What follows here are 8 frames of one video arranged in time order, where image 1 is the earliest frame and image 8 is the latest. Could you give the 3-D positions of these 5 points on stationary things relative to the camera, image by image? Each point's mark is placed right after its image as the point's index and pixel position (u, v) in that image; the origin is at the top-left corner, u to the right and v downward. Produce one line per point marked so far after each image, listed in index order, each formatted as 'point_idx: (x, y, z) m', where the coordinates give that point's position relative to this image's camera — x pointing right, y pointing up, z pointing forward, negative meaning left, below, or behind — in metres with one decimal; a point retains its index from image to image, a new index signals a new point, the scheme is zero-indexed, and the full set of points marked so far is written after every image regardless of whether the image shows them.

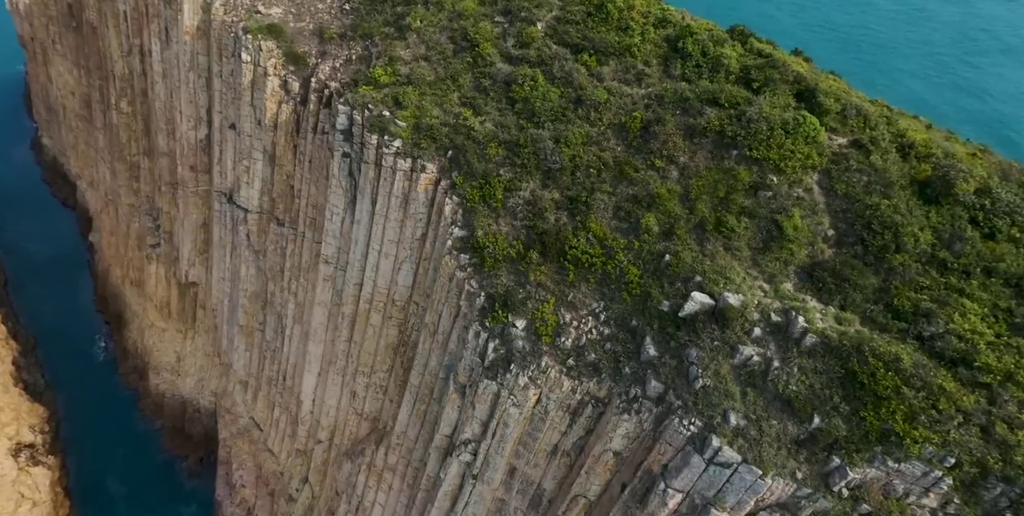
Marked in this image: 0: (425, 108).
0: (-2.6, +4.6, +20.0) m
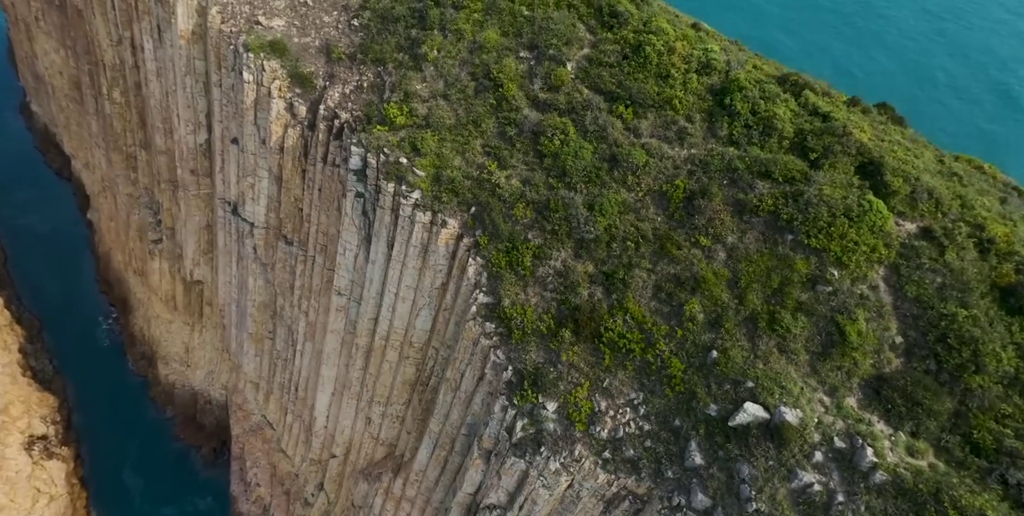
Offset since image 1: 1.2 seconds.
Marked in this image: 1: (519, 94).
0: (-1.9, +2.9, +18.5) m
1: (+0.2, +4.6, +18.4) m
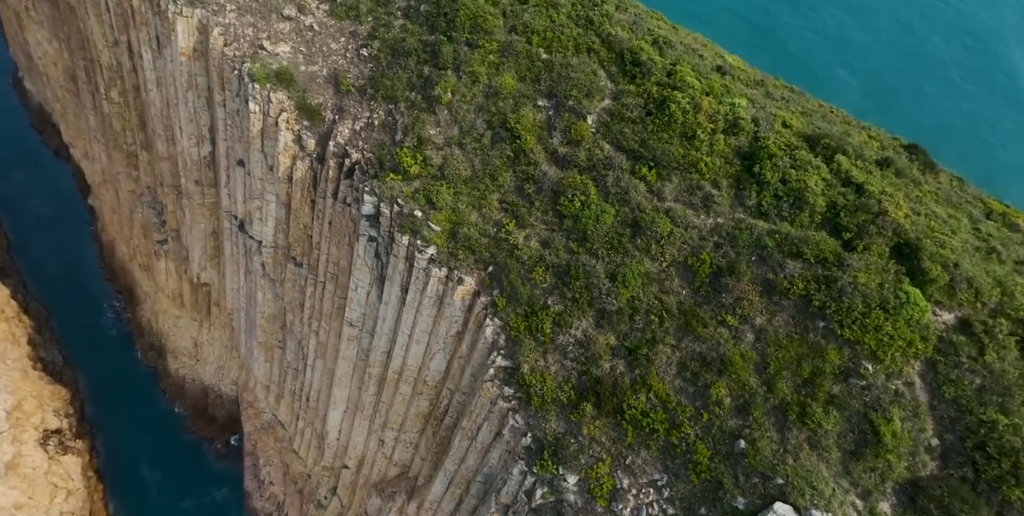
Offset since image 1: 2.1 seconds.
0: (-1.4, +1.2, +17.9) m
1: (+0.7, +3.0, +17.8) m
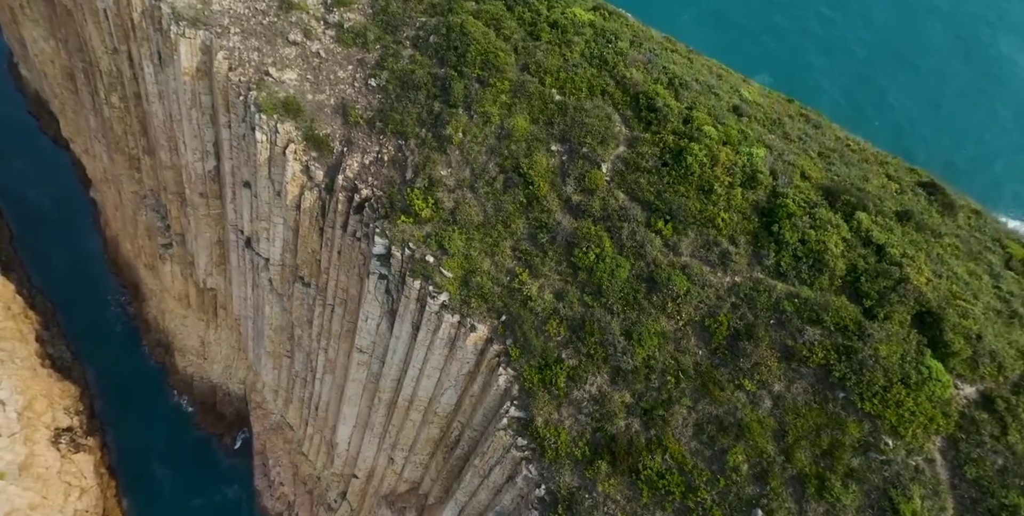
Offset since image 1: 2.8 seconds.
0: (-1.0, -0.1, +17.7) m
1: (+1.0, +1.7, +17.5) m
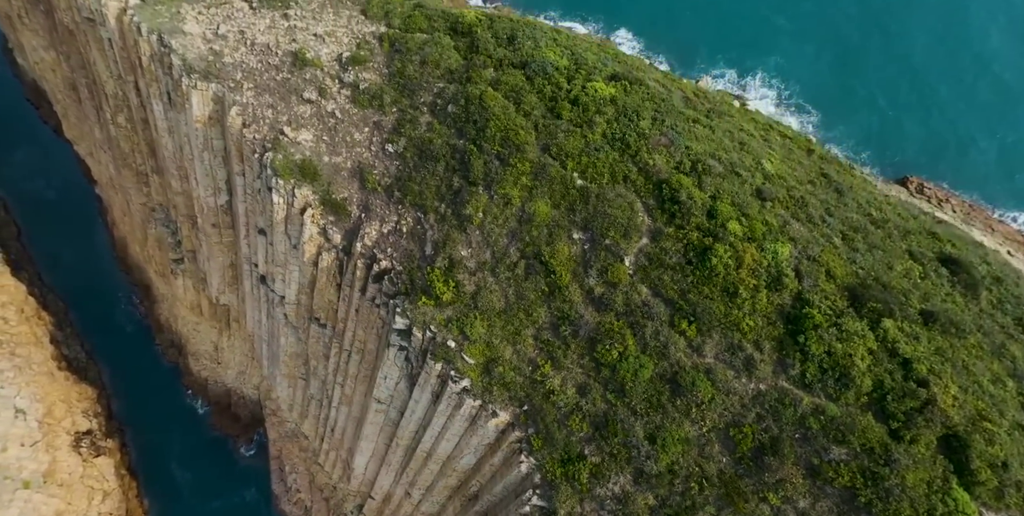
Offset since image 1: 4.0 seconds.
0: (-0.4, -2.5, +17.8) m
1: (+1.6, -0.7, +17.4) m
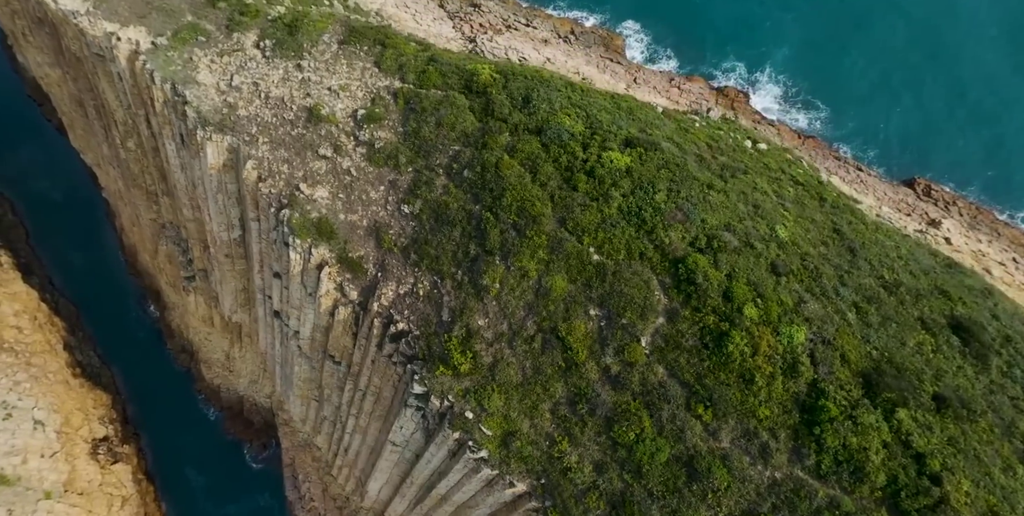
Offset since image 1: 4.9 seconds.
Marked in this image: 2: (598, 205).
0: (+0.1, -4.6, +18.1) m
1: (+2.1, -2.8, +17.7) m
2: (+2.5, +1.6, +18.9) m
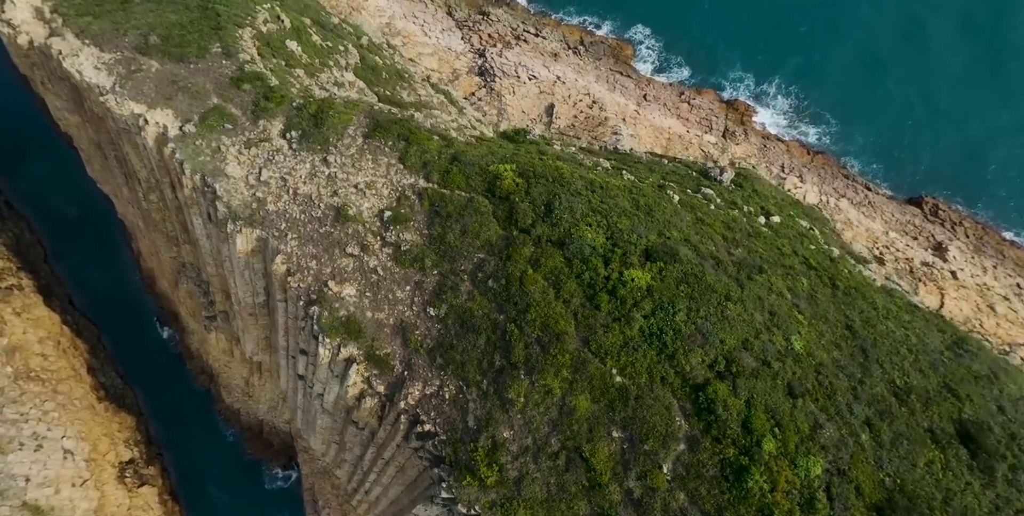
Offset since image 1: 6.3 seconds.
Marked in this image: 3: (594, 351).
0: (+0.8, -8.1, +19.0) m
1: (+2.8, -6.4, +18.5) m
2: (+3.2, -2.0, +19.6) m
3: (+2.4, -2.7, +19.4) m
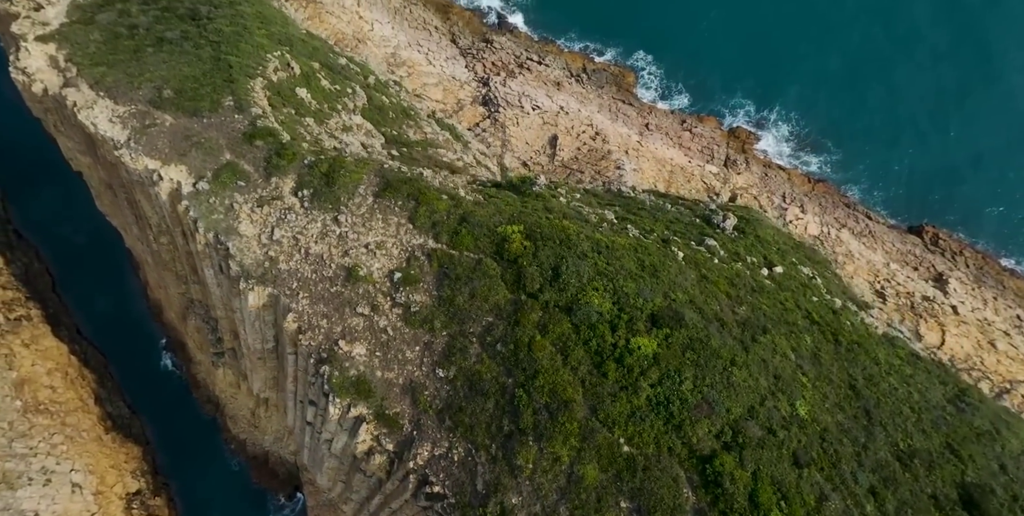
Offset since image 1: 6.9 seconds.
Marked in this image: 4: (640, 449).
0: (+1.1, -10.2, +19.2) m
1: (+3.1, -8.5, +18.7) m
2: (+3.5, -4.1, +19.9) m
3: (+2.7, -4.8, +19.7) m
4: (+3.7, -5.6, +19.2) m
